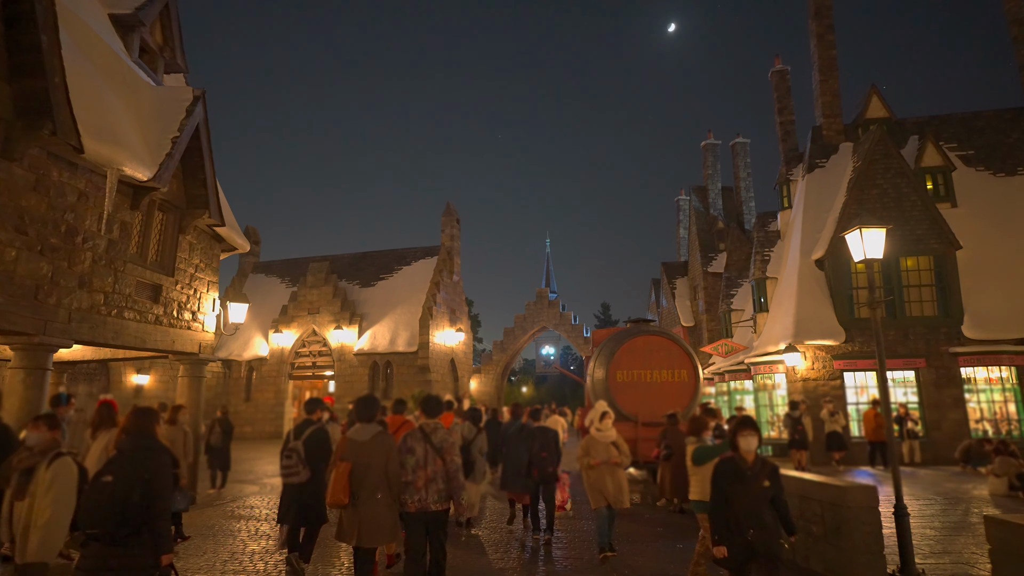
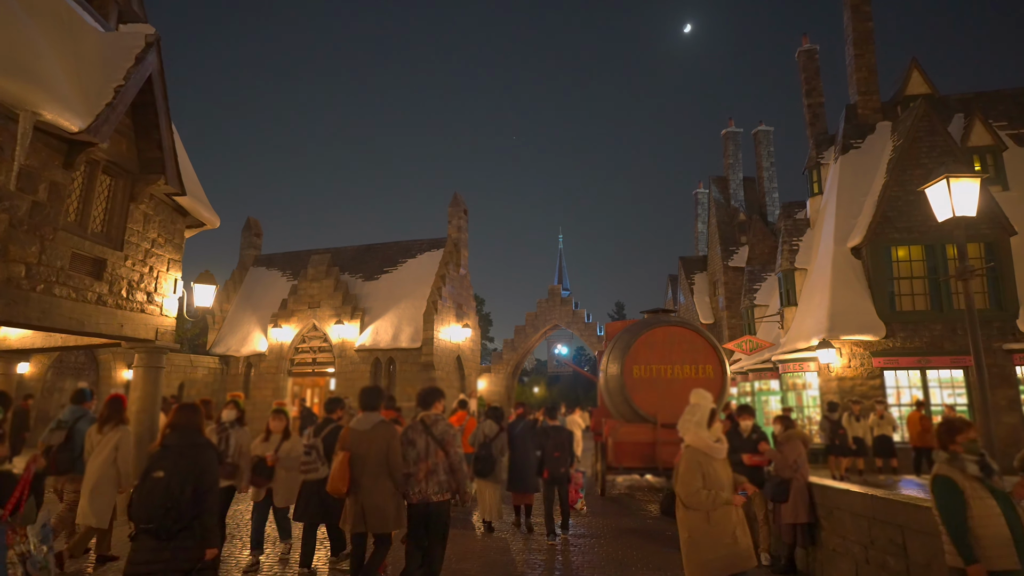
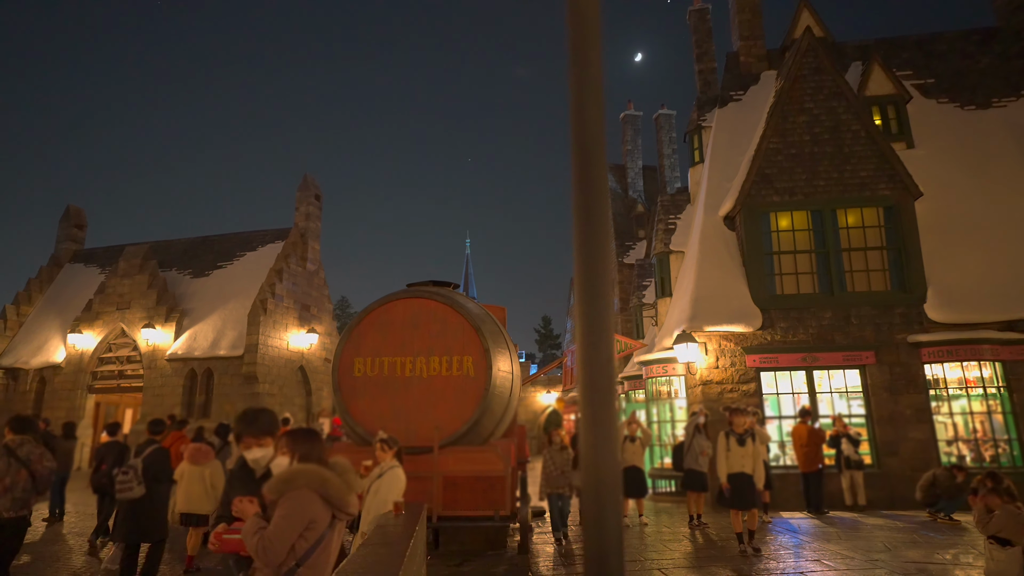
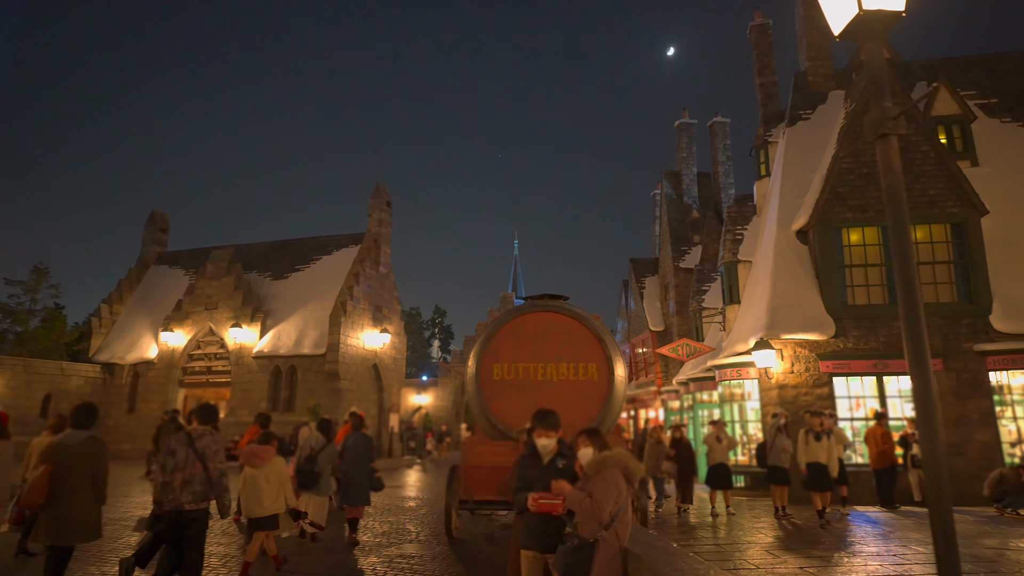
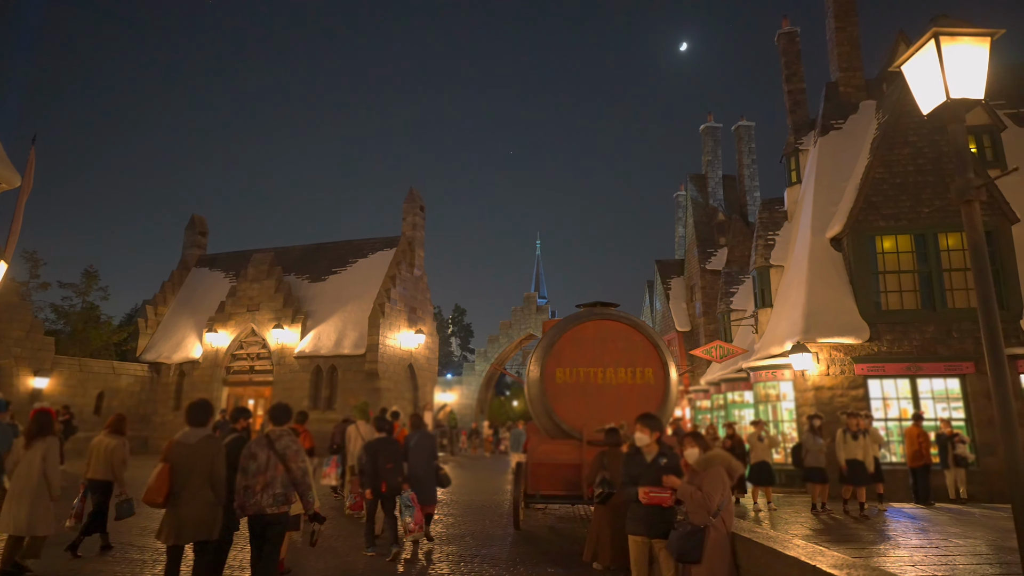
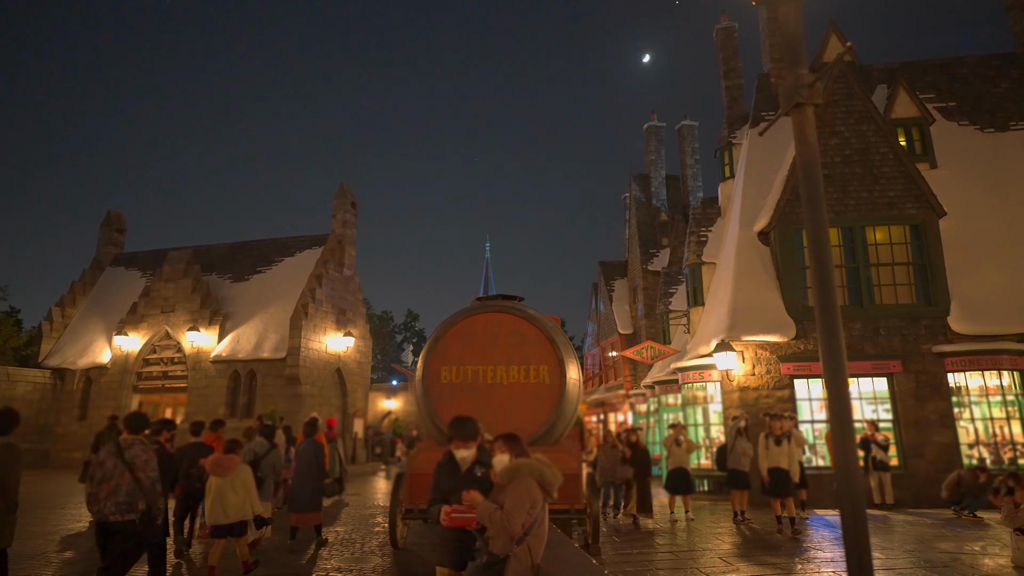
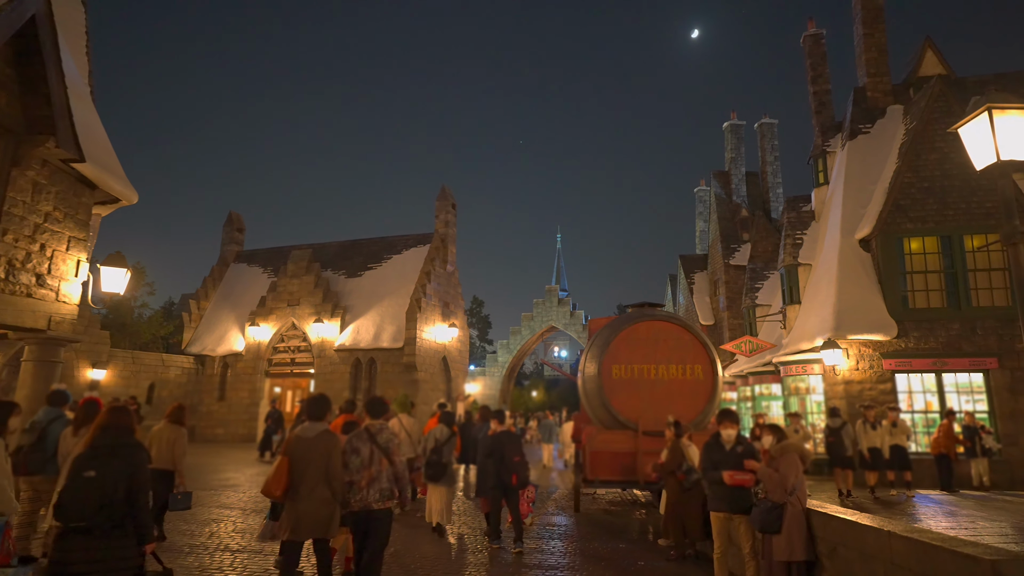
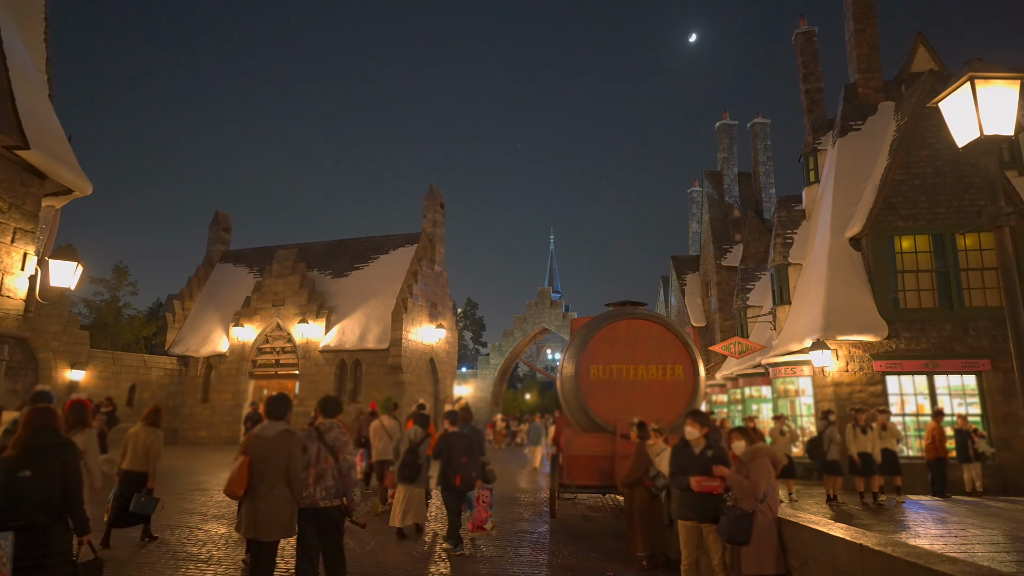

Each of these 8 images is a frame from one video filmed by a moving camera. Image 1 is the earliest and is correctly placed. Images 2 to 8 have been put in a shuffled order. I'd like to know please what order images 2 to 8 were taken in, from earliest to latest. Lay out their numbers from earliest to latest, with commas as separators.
2, 7, 8, 5, 4, 6, 3
